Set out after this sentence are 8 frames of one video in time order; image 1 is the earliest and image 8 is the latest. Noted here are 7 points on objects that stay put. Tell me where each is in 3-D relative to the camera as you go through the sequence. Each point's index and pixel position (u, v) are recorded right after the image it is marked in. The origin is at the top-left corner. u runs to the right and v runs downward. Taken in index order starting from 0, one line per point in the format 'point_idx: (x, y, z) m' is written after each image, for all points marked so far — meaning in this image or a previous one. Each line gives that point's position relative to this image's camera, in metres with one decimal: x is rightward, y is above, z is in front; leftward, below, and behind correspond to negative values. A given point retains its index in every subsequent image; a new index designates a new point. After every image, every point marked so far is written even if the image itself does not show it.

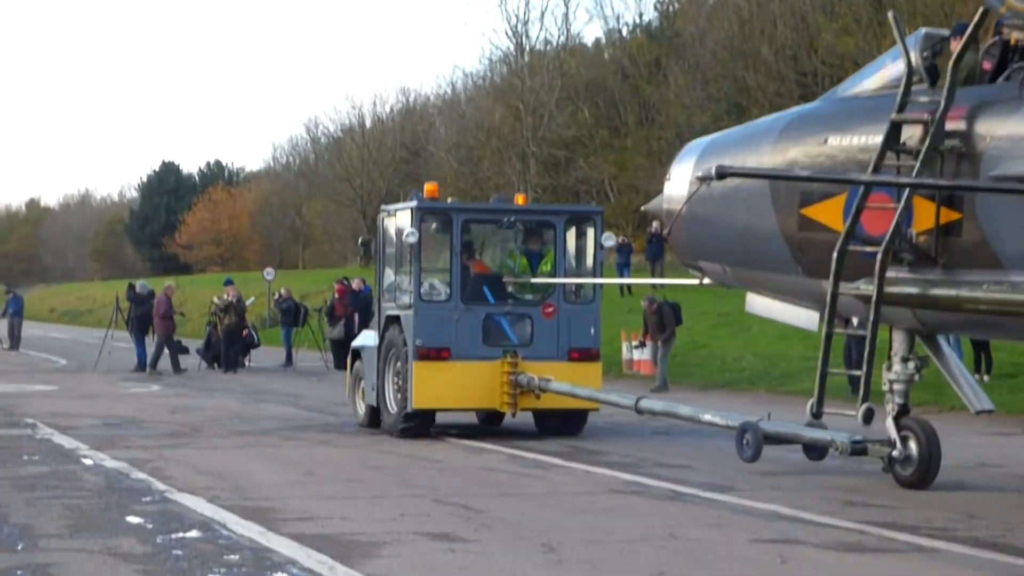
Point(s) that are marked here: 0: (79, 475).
0: (-2.9, -1.2, +11.6) m
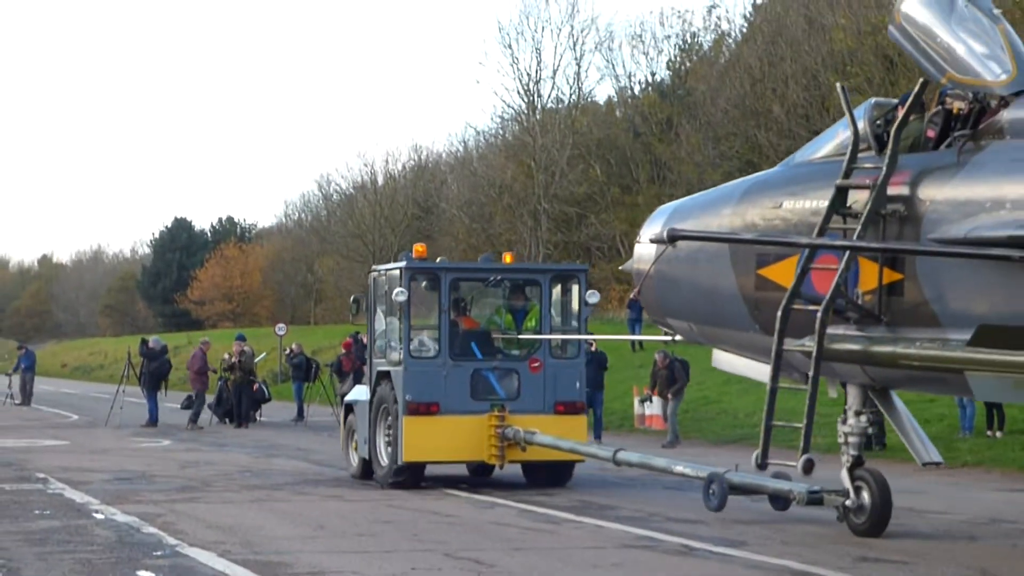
0: (-2.8, -1.6, +11.6) m
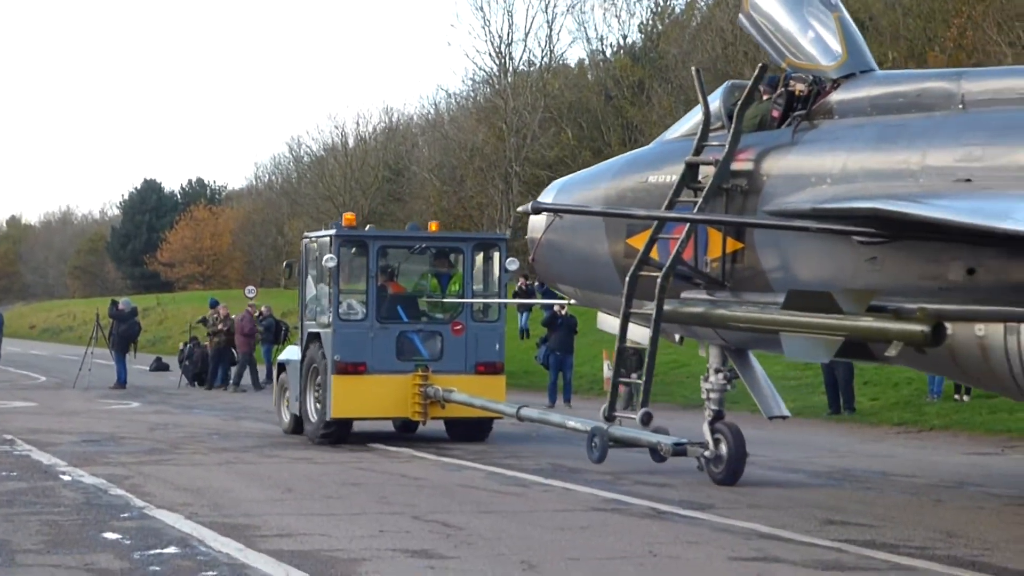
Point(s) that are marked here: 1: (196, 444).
0: (-3.0, -1.4, +11.6) m
1: (-2.4, -1.2, +13.4) m
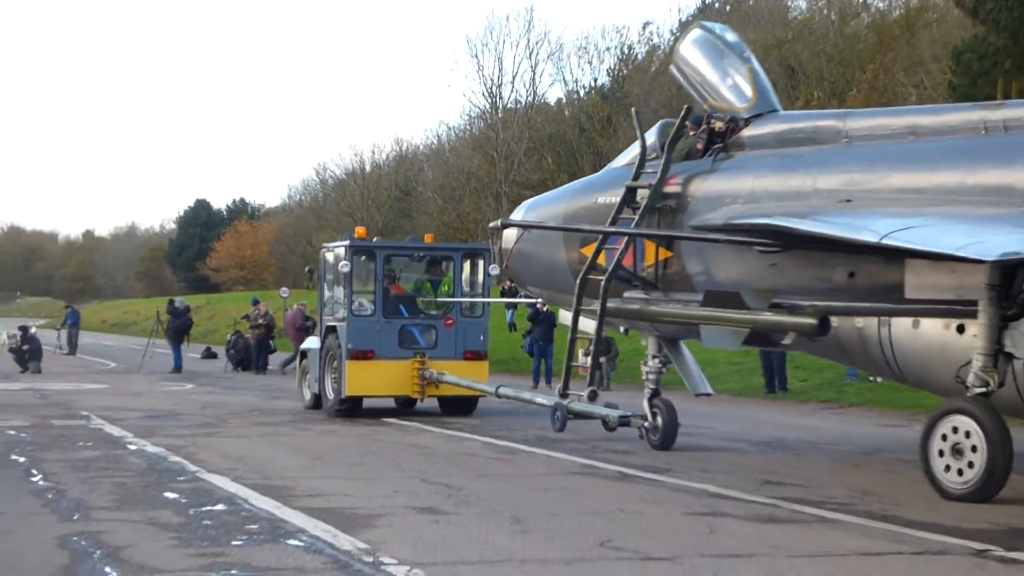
0: (-3.1, -1.4, +14.0) m
1: (-2.5, -1.2, +15.8) m
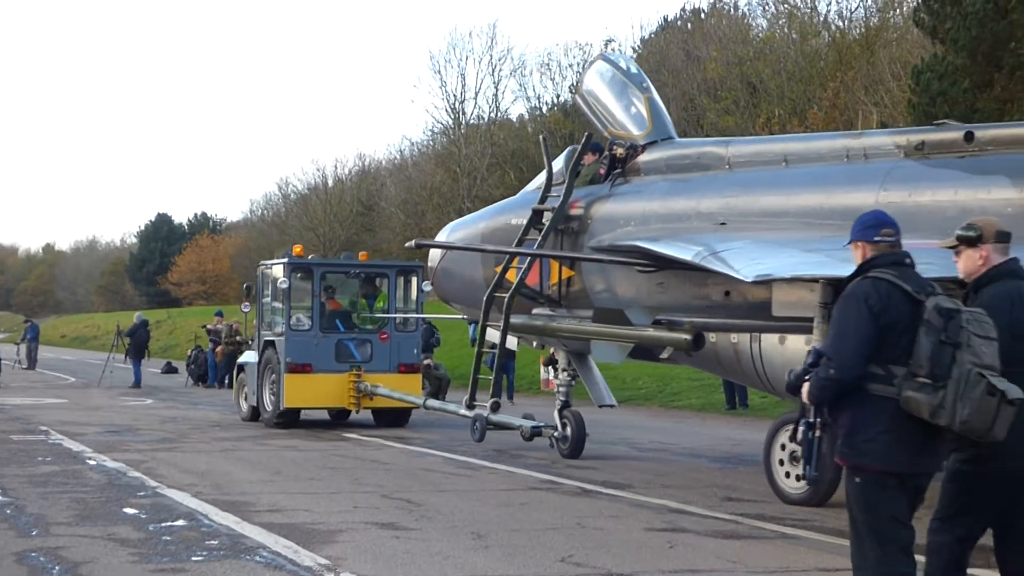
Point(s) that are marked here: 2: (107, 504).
0: (-3.4, -1.5, +13.9) m
1: (-2.8, -1.3, +15.7) m
2: (-3.0, -1.6, +12.8) m
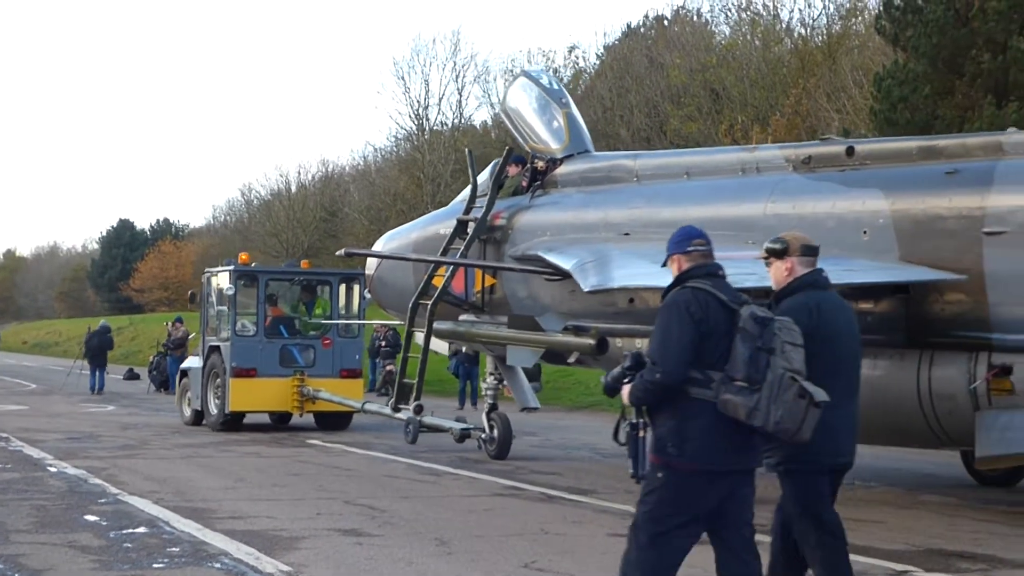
0: (-3.7, -1.5, +13.8) m
1: (-3.1, -1.4, +15.6) m
2: (-3.2, -1.6, +12.7) m
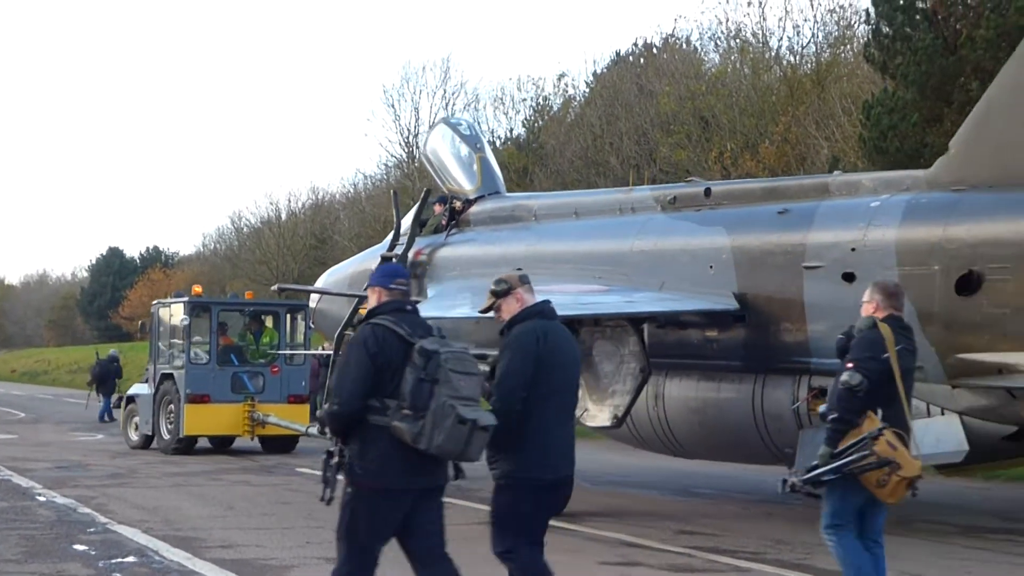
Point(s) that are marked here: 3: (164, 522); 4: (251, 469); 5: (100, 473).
0: (-3.8, -1.8, +13.8) m
1: (-3.2, -1.6, +15.6) m
2: (-3.3, -1.8, +12.6) m
3: (-2.7, -1.8, +13.5) m
4: (-2.3, -1.7, +15.9) m
5: (-3.6, -1.6, +15.3) m
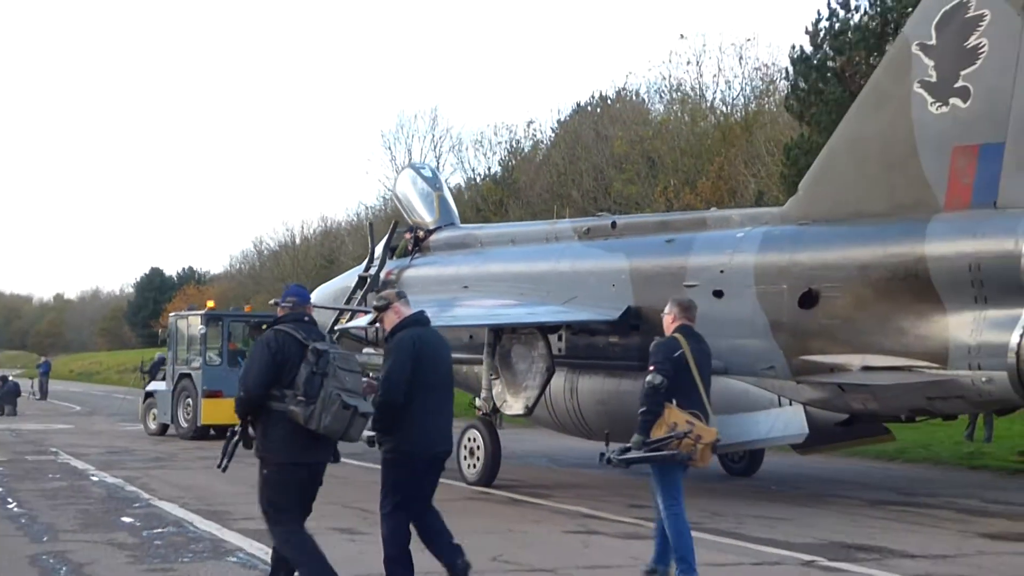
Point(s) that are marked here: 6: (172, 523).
0: (-4.0, -1.9, +16.4) m
1: (-3.4, -1.7, +18.3) m
2: (-3.5, -2.0, +15.3) m
3: (-2.9, -1.9, +16.2) m
4: (-2.5, -1.8, +18.5) m
5: (-3.8, -1.8, +17.9) m
6: (-2.9, -2.0, +14.8) m
